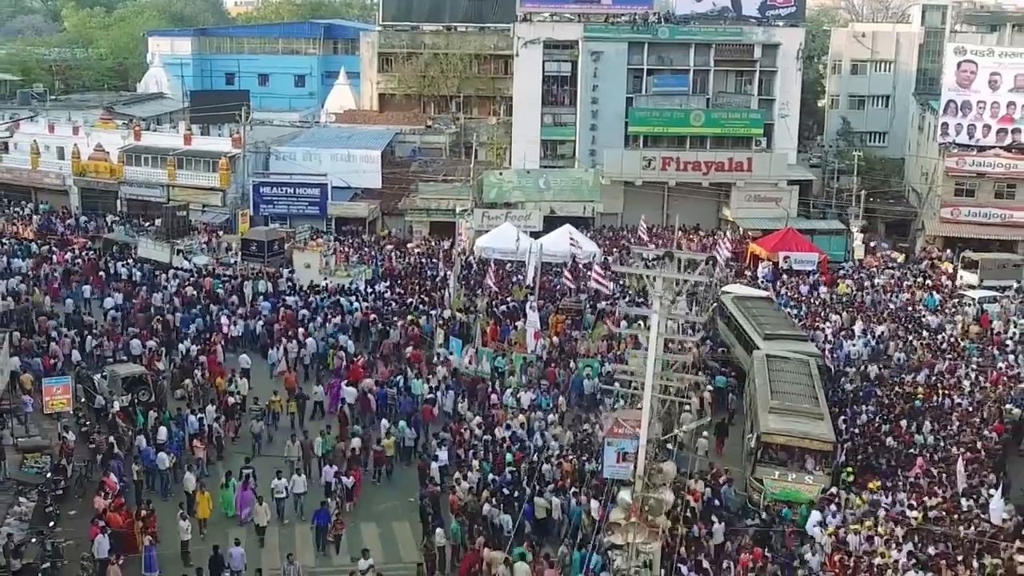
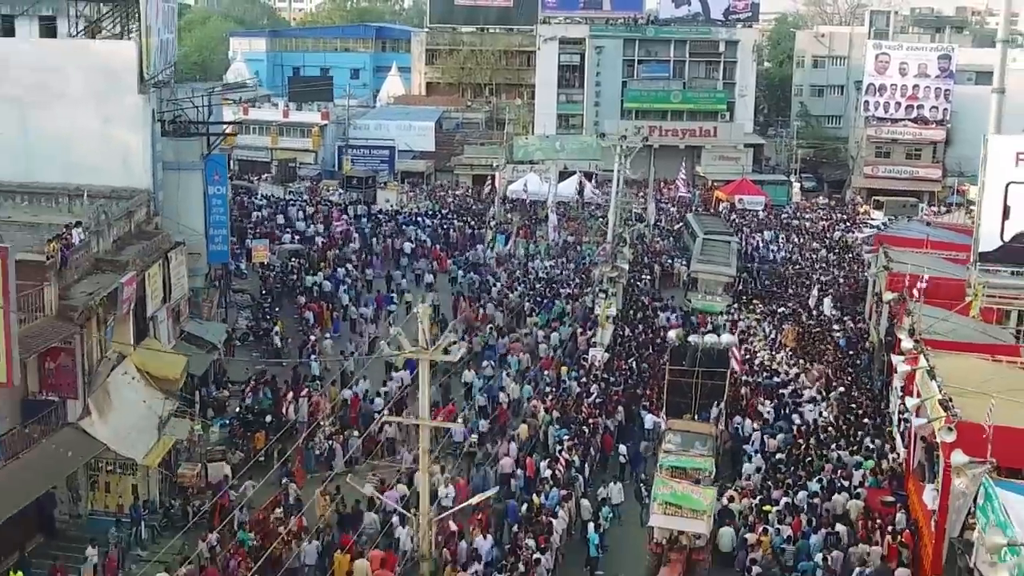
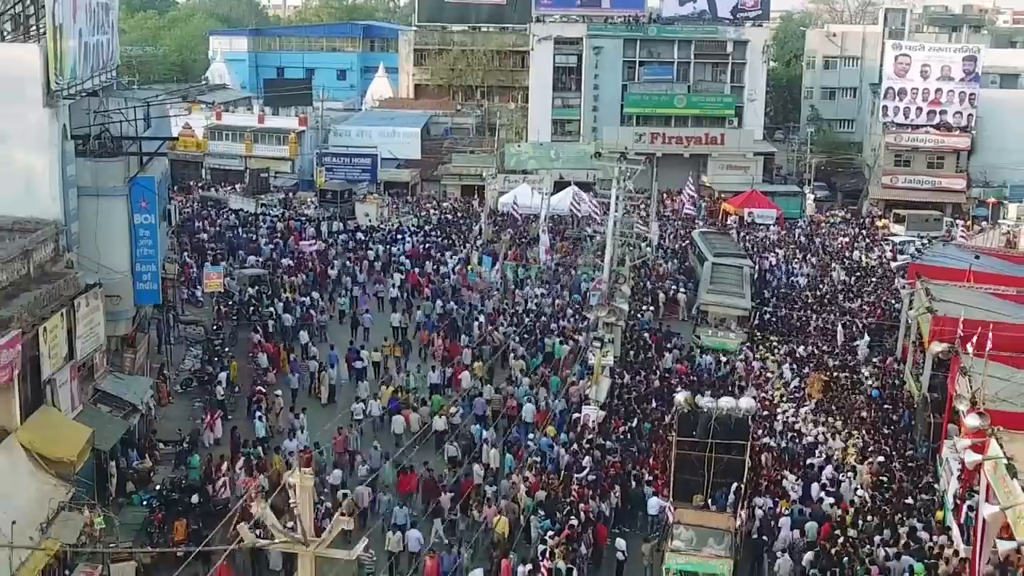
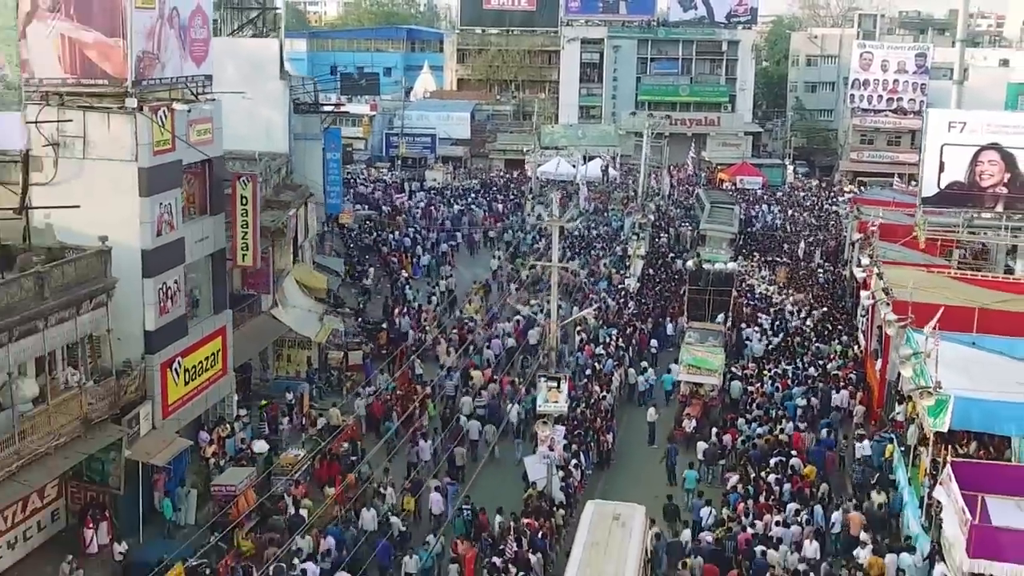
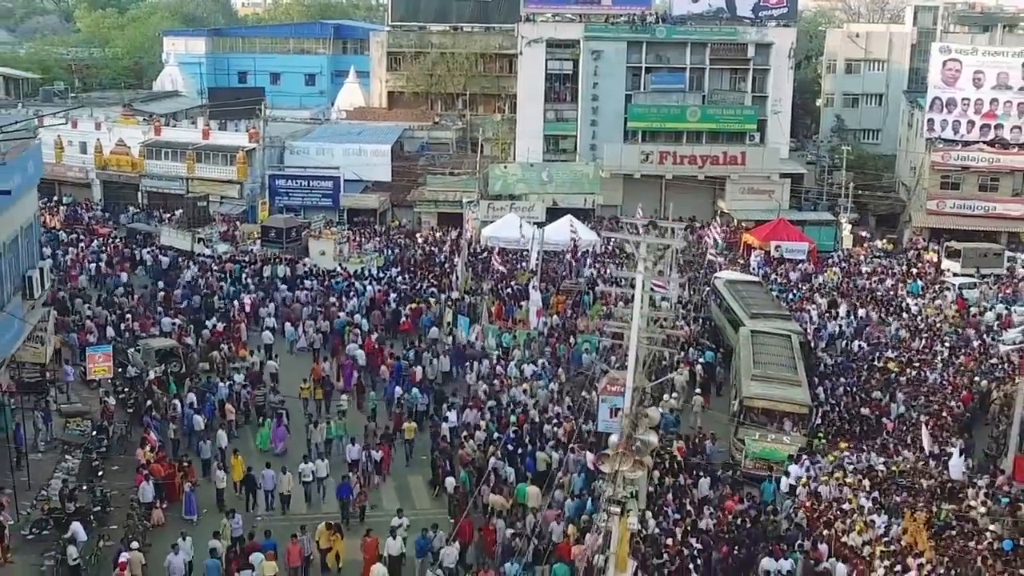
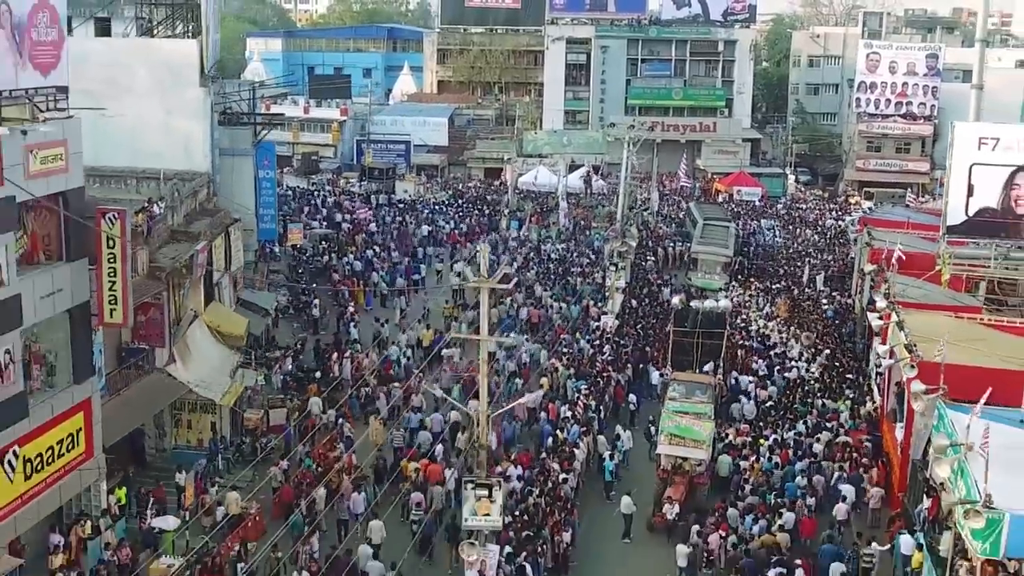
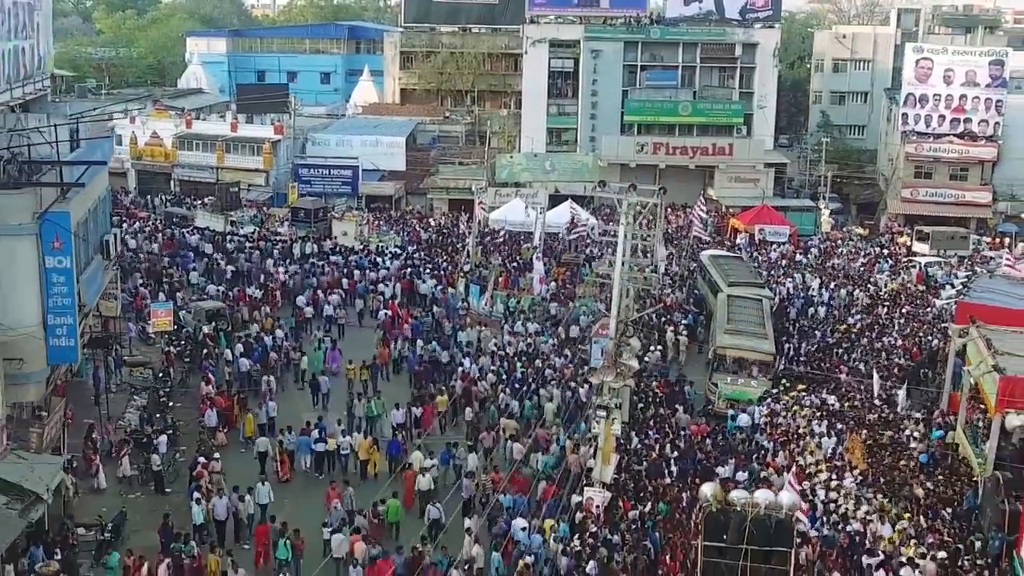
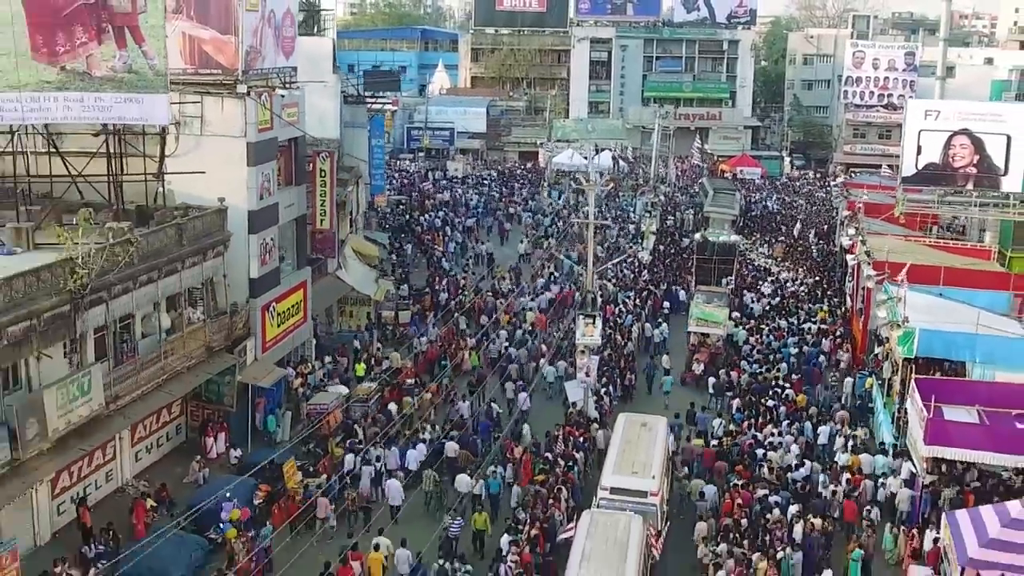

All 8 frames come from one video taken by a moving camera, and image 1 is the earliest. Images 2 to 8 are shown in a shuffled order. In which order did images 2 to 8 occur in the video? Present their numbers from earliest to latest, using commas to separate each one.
5, 7, 3, 2, 6, 4, 8
